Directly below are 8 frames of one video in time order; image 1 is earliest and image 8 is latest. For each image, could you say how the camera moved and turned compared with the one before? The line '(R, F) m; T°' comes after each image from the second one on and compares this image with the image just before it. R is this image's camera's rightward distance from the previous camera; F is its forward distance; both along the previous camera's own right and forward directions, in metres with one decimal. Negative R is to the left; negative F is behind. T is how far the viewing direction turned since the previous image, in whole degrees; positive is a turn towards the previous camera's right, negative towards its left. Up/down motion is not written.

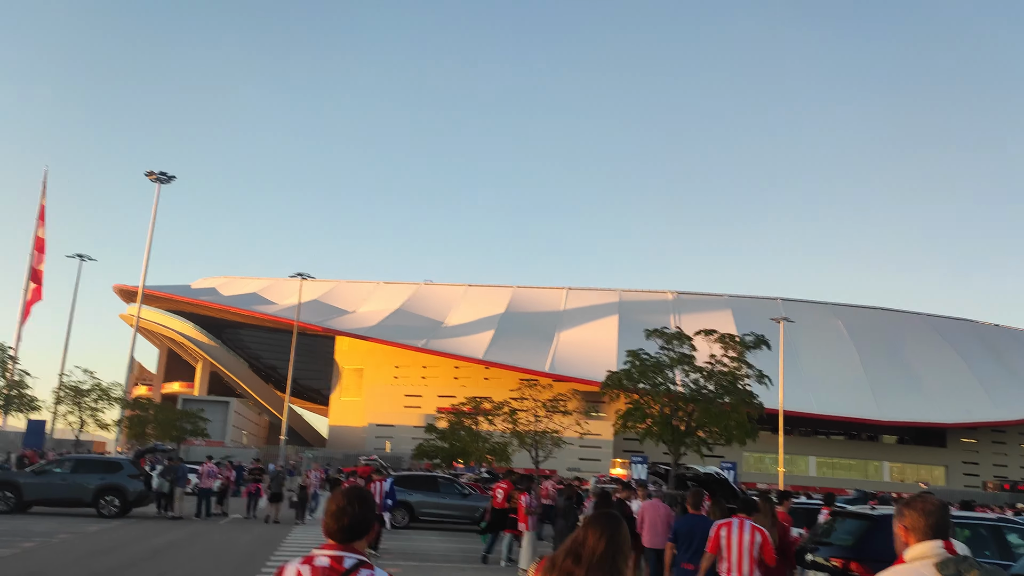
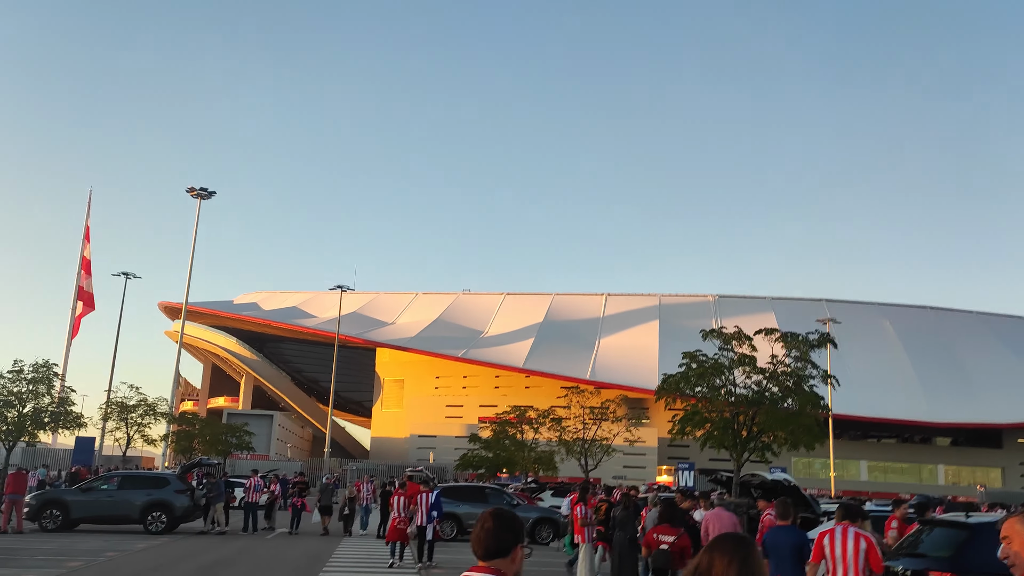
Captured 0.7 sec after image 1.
(-0.1, +0.4) m; -2°
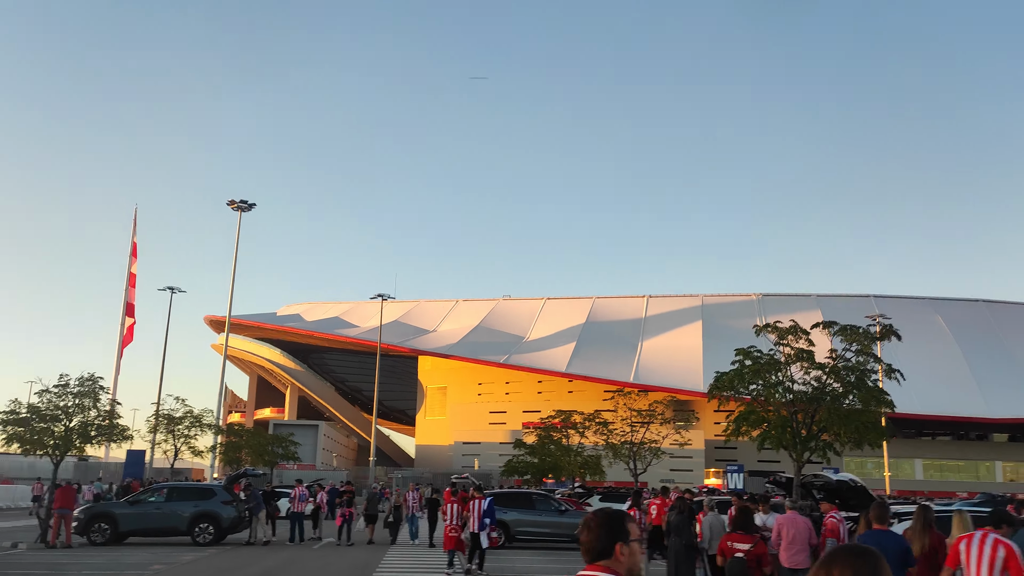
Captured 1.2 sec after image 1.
(0.0, +0.3) m; -3°
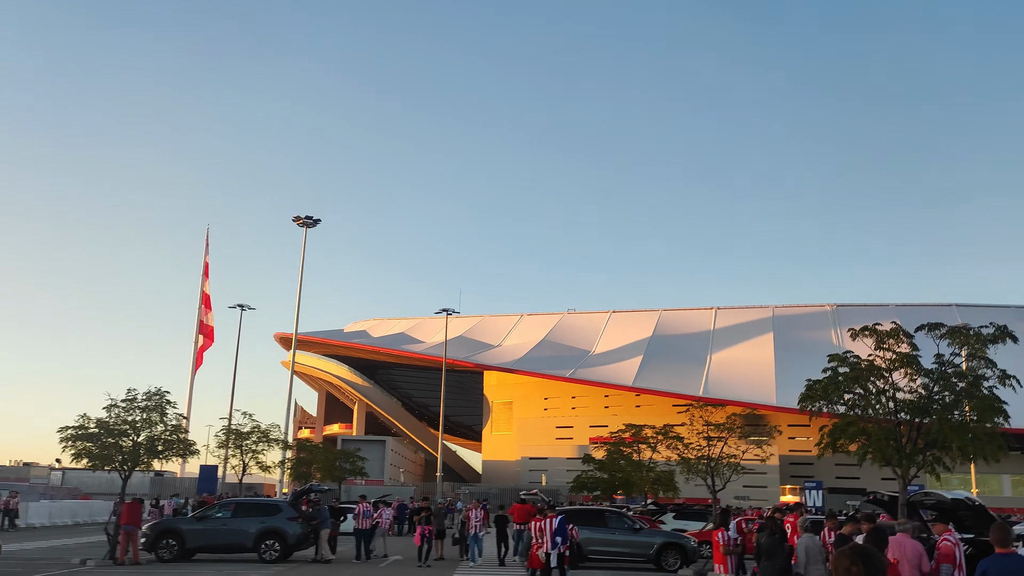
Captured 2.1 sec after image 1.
(-0.1, +0.6) m; -4°
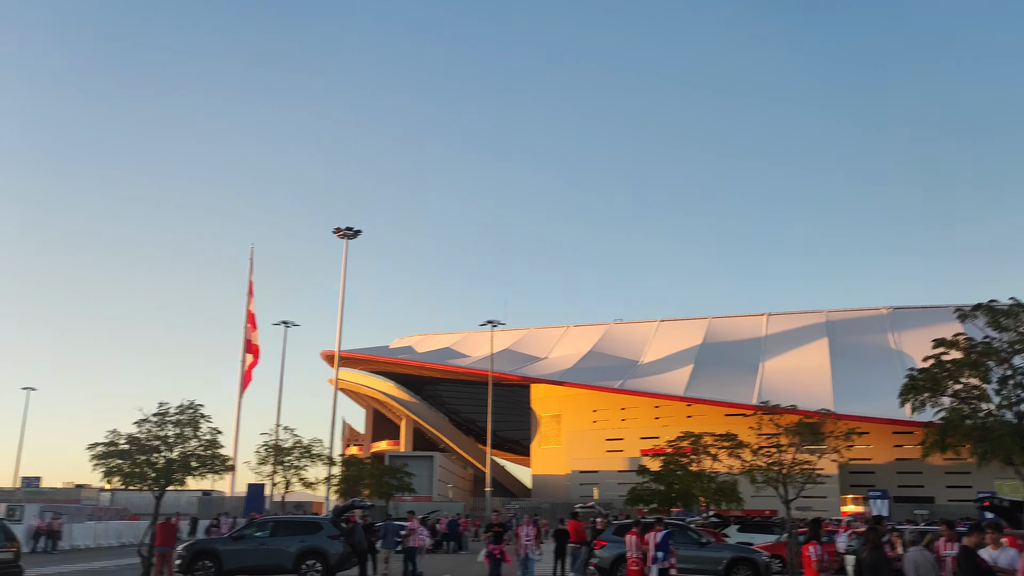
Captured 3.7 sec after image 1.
(-0.1, +1.1) m; -3°
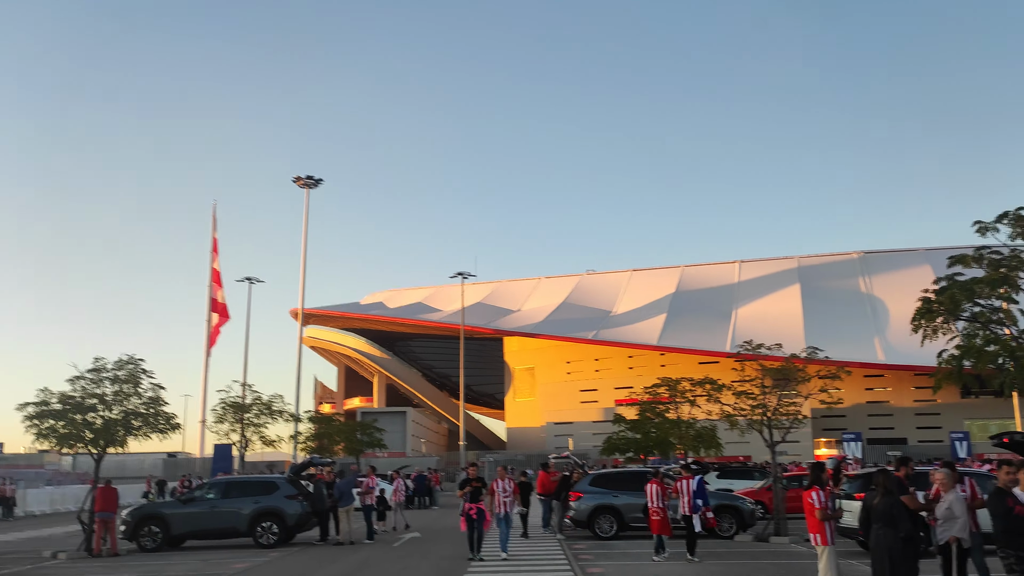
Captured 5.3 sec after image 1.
(+0.1, +1.1) m; +2°
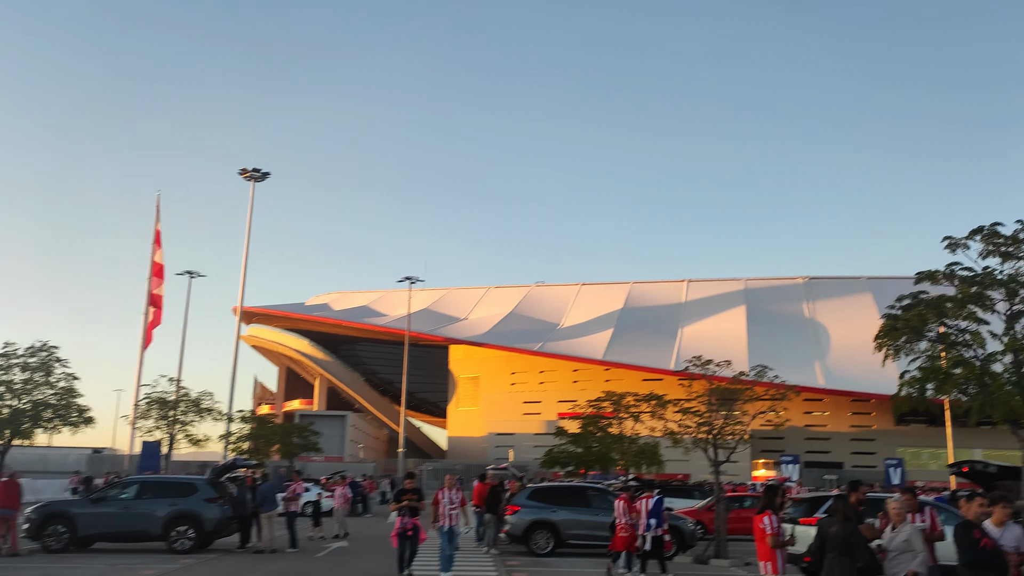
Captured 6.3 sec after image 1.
(+0.1, +0.6) m; +3°
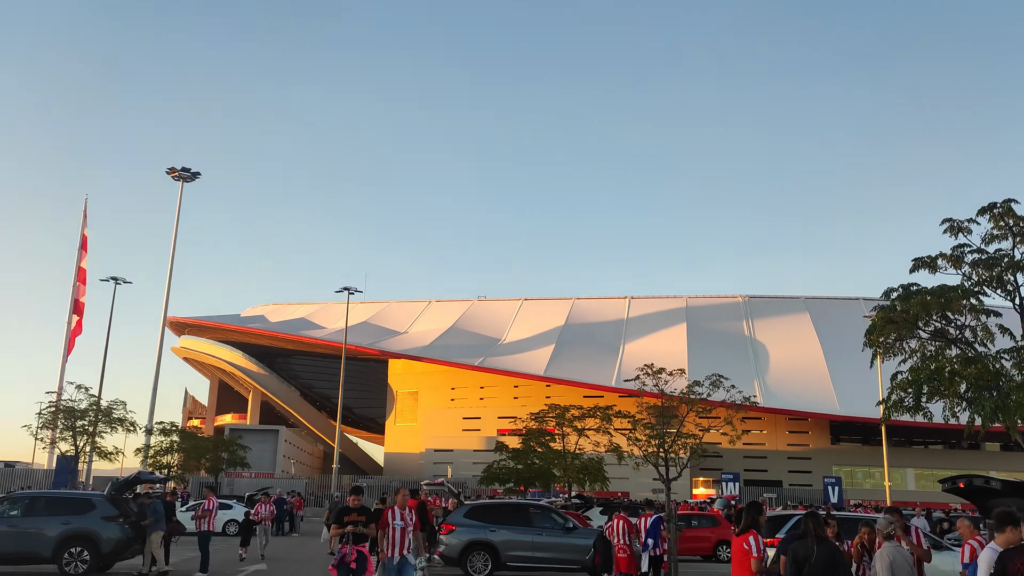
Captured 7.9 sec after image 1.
(0.0, +1.0) m; +4°
